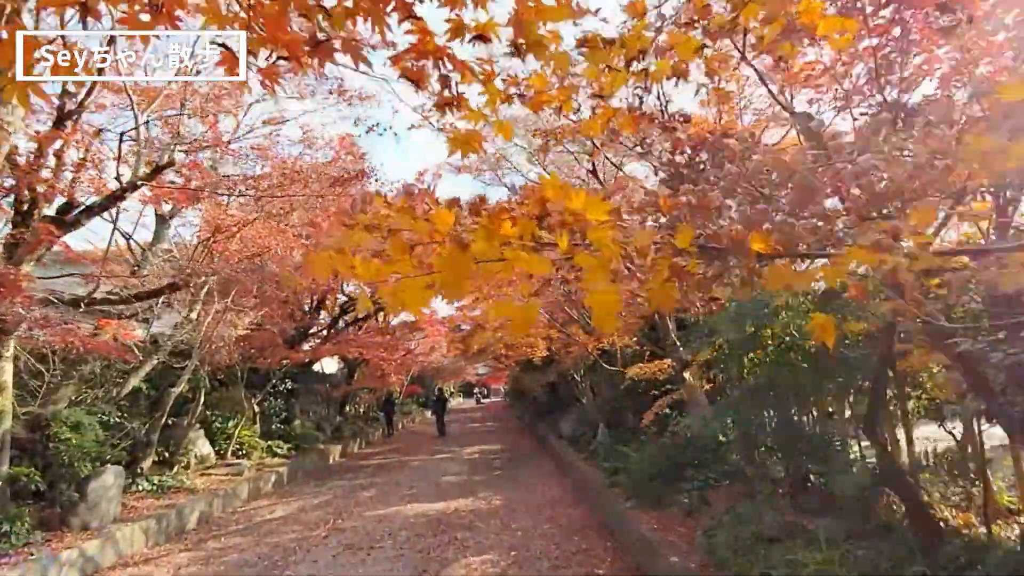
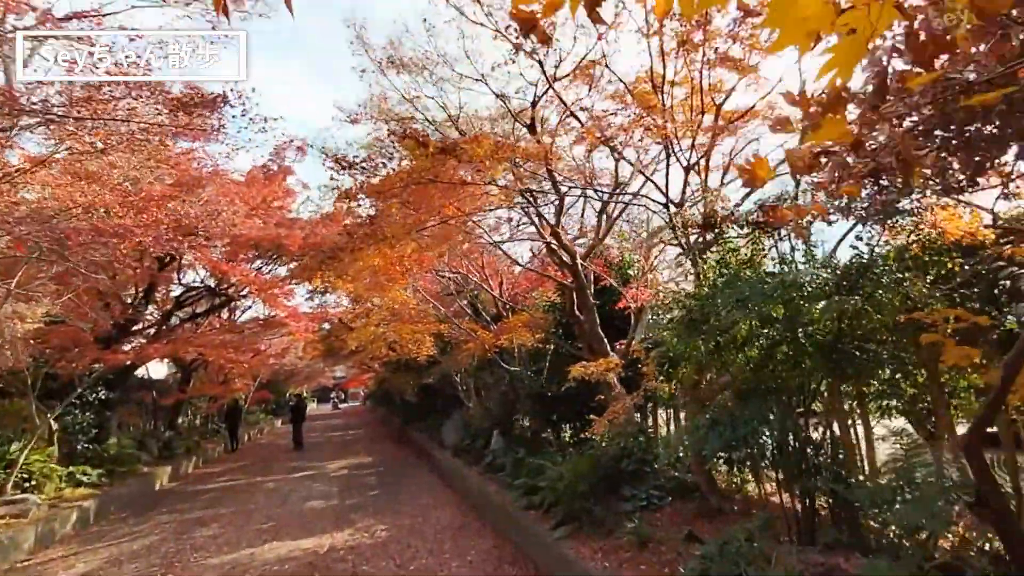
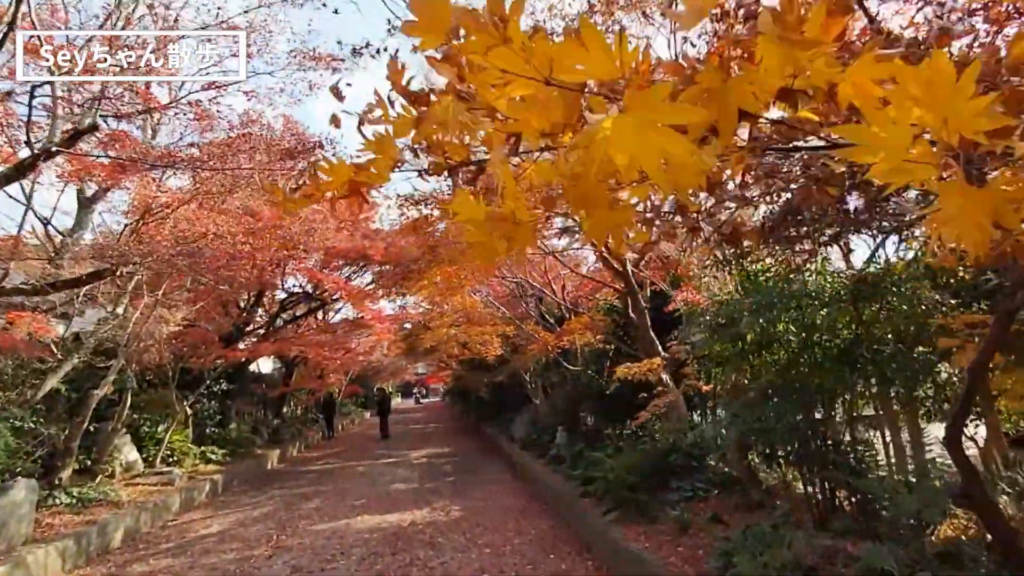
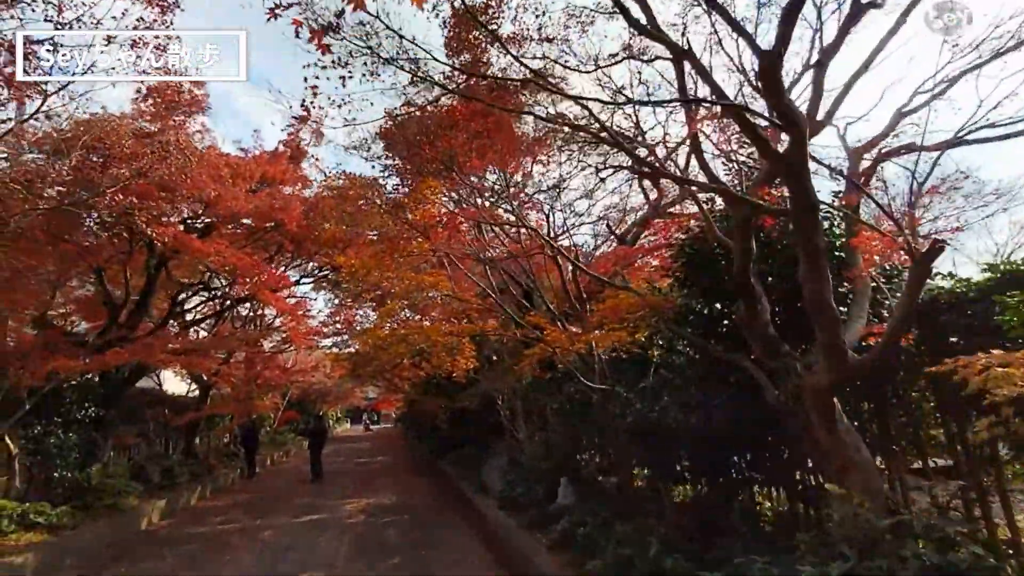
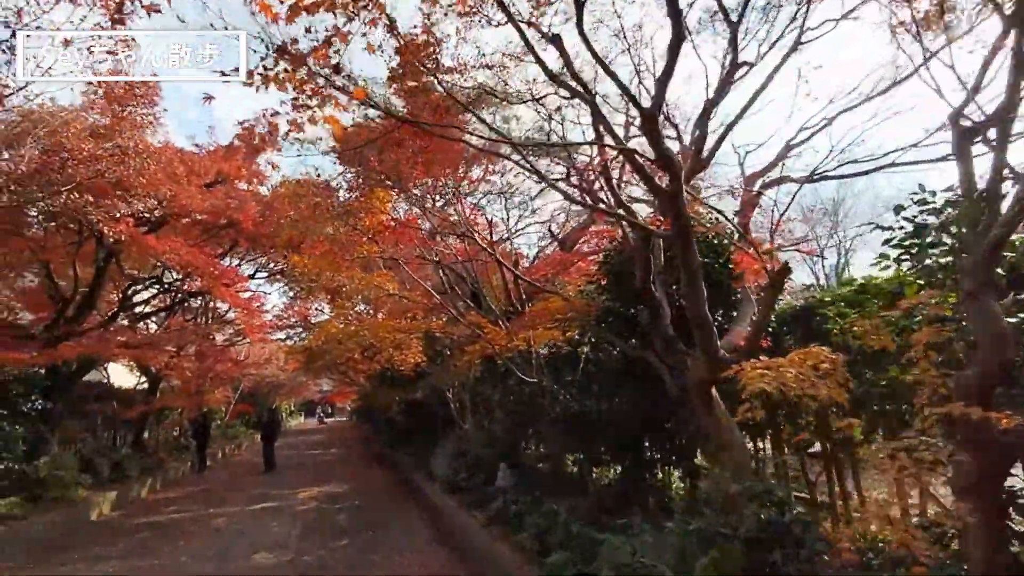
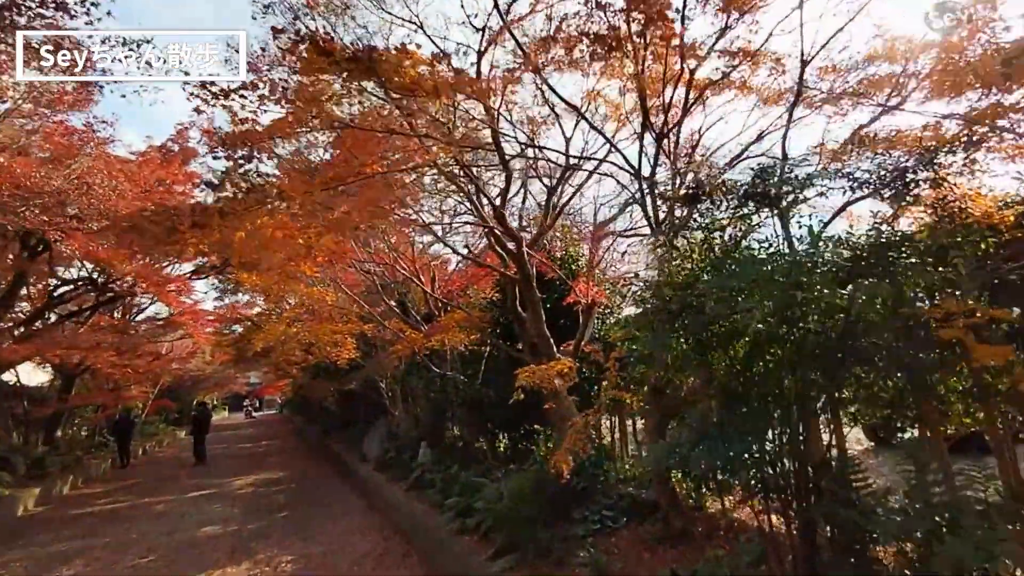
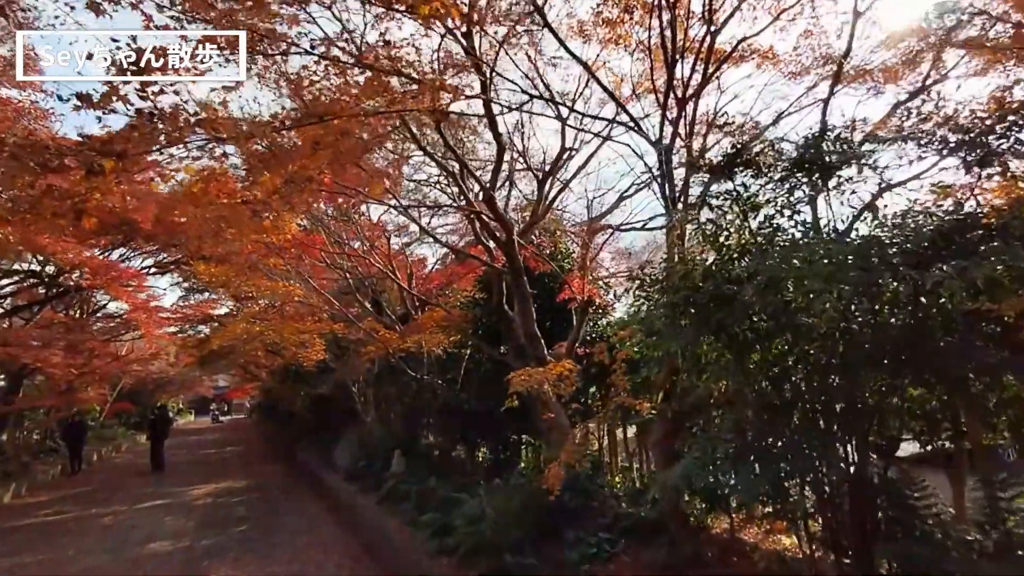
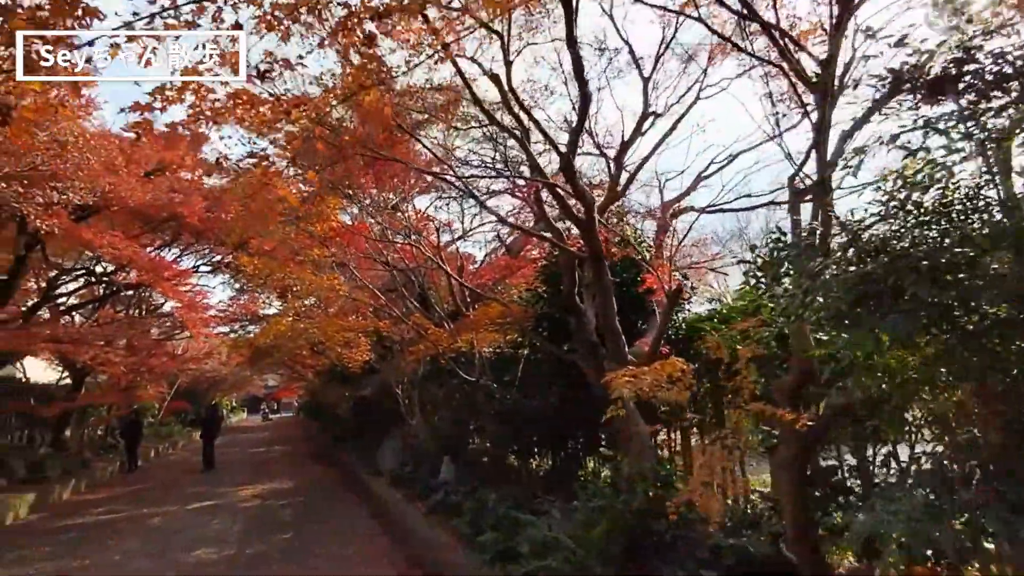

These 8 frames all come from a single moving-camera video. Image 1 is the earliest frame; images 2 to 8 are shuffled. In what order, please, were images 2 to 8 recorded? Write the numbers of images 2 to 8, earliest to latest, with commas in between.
3, 2, 6, 7, 8, 5, 4
